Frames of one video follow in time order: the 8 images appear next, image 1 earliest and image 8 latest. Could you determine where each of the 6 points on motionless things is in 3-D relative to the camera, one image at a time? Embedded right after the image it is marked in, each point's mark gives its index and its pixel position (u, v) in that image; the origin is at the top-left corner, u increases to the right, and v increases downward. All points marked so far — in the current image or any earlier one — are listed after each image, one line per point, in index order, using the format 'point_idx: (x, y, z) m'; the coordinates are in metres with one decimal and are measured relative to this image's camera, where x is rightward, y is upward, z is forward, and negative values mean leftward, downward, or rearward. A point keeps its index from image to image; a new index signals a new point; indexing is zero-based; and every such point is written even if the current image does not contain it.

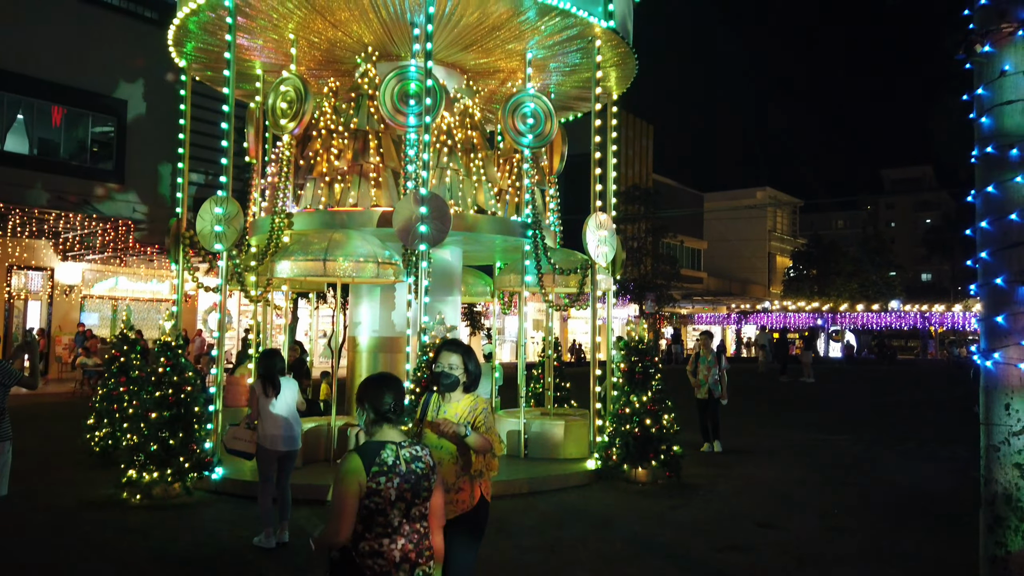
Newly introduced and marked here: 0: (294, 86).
0: (-3.4, +3.1, +11.9) m
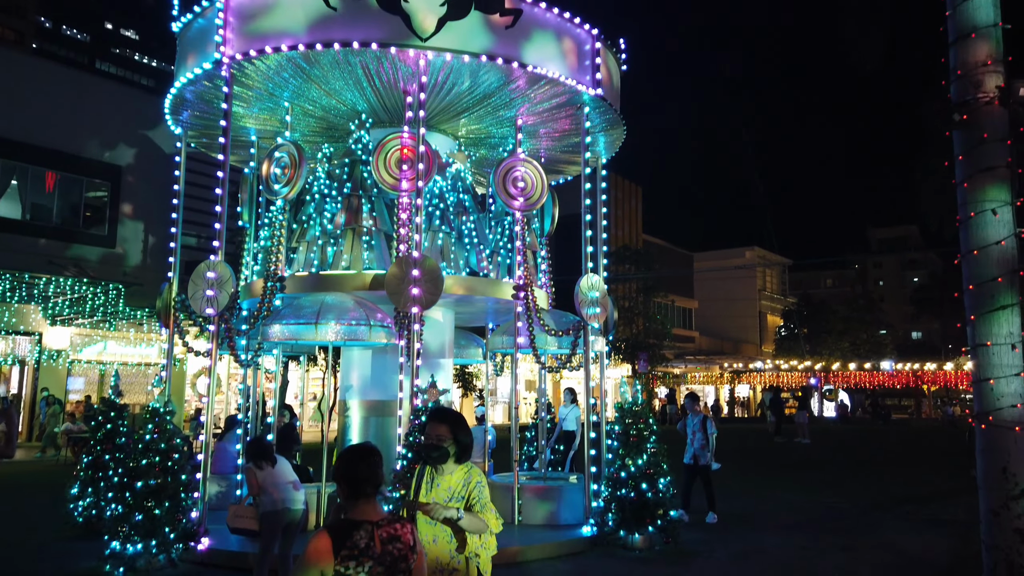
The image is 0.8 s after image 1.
0: (-3.5, +2.1, +12.1) m
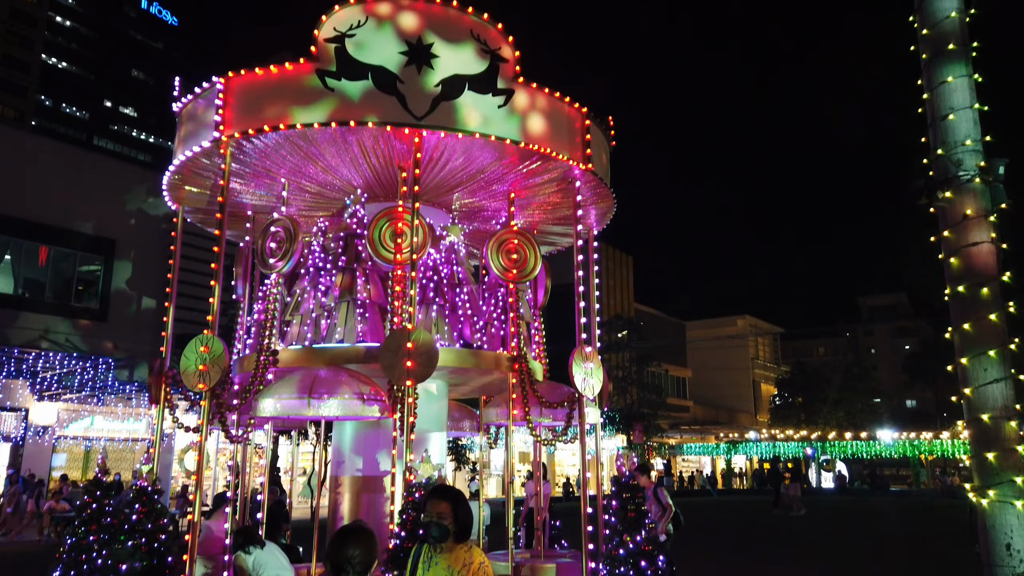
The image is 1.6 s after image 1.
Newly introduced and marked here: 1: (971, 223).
0: (-3.6, +1.0, +12.2) m
1: (+3.7, +0.5, +6.2) m
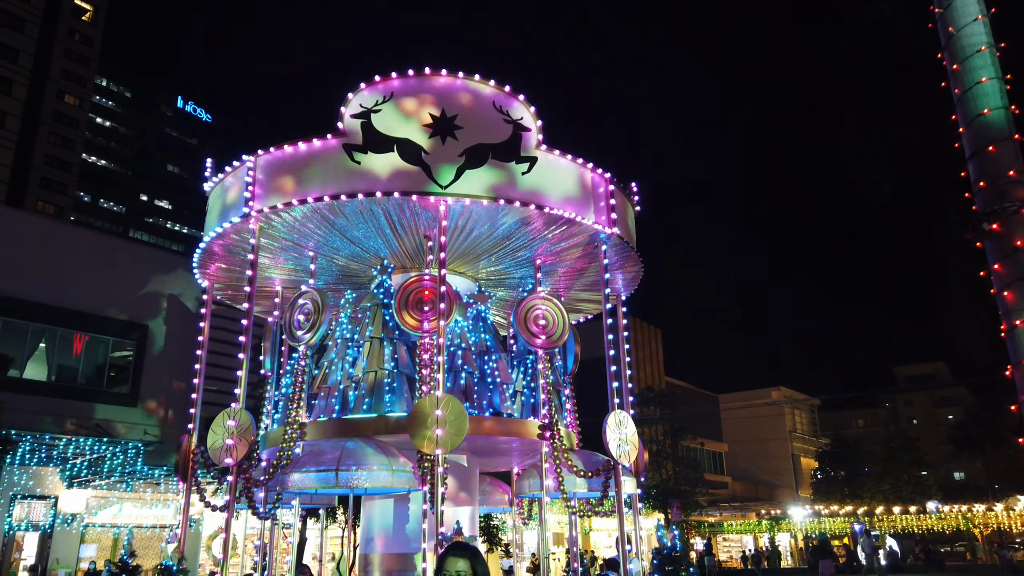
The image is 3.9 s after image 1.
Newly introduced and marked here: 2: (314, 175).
0: (-3.2, -0.2, +12.2) m
1: (+3.9, +0.2, +6.0) m
2: (-2.9, +1.6, +11.1) m
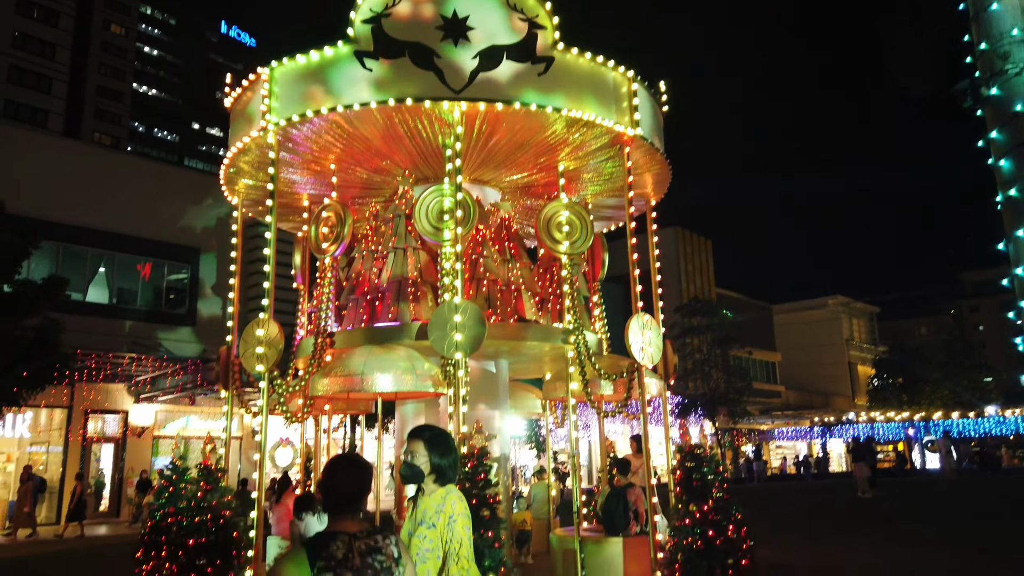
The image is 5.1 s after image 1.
0: (-2.9, +1.2, +12.4) m
1: (+3.8, +1.1, +5.6) m
2: (-2.7, +2.9, +11.0) m
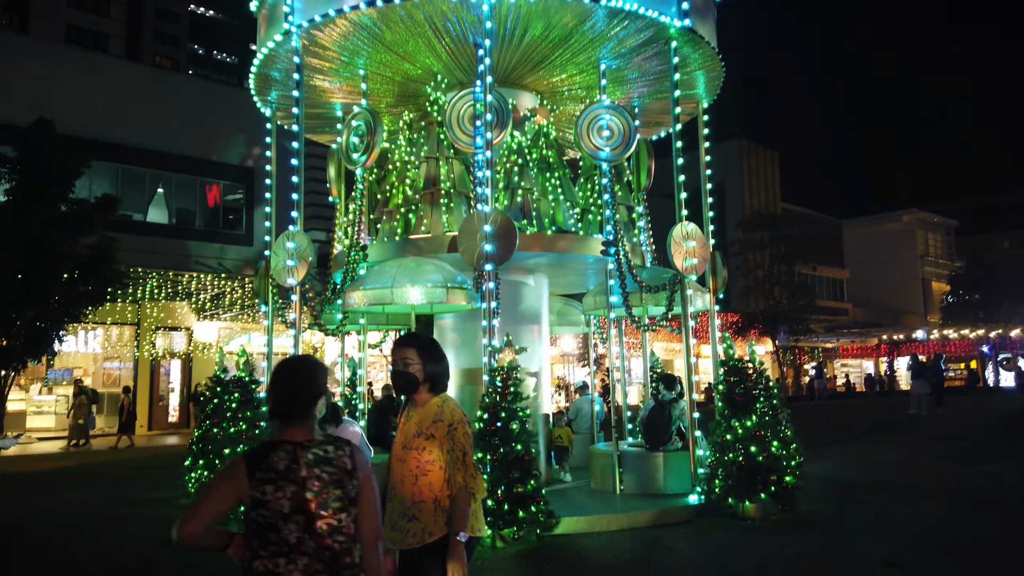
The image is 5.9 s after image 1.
0: (-2.3, +2.6, +11.9) m
1: (+3.8, +1.8, +4.7) m
2: (-2.3, +4.2, +10.4) m
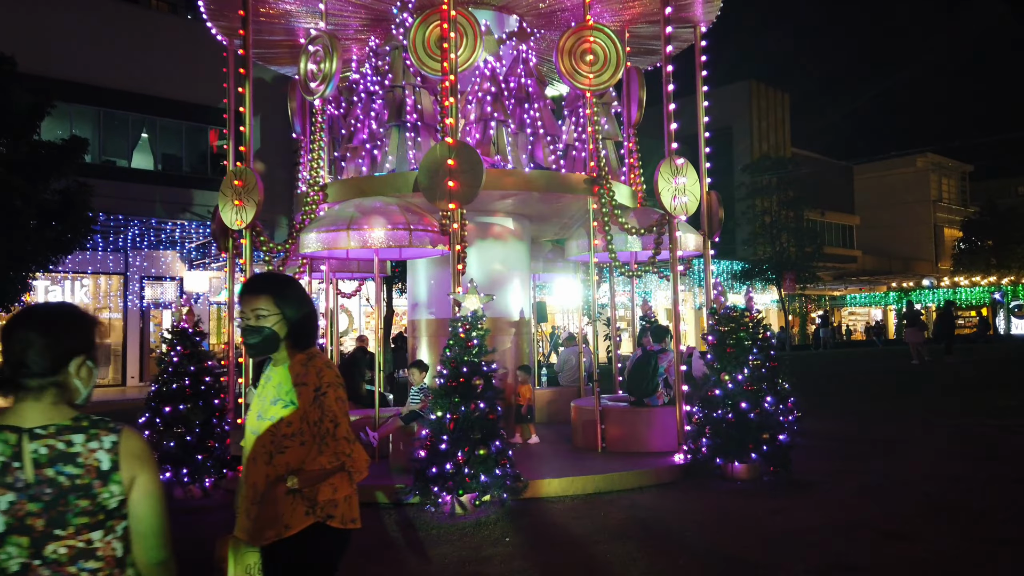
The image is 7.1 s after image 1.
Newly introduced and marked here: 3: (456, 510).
0: (-2.7, +3.4, +10.8) m
1: (+3.4, +2.2, +3.6) m
2: (-2.6, +4.8, +9.2) m
3: (-0.6, -2.3, +7.8) m
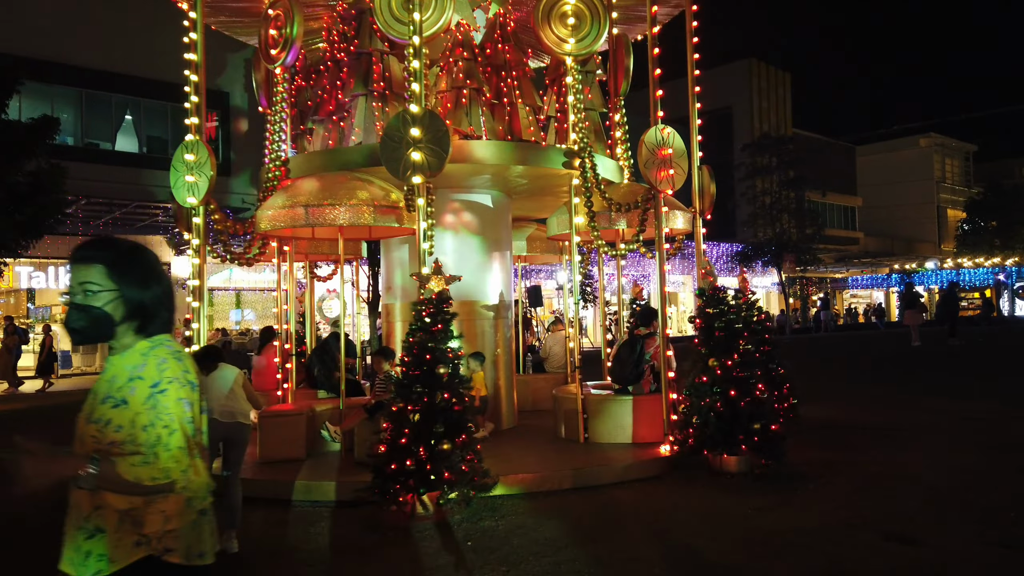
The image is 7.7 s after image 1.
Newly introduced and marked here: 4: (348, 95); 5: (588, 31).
0: (-3.0, +3.6, +10.1) m
1: (+3.0, +2.3, +2.8) m
2: (-3.0, +5.1, +8.4) m
3: (-0.9, -2.1, +7.2) m
4: (-2.2, +2.6, +10.3) m
5: (+1.1, +3.4, +10.2) m
